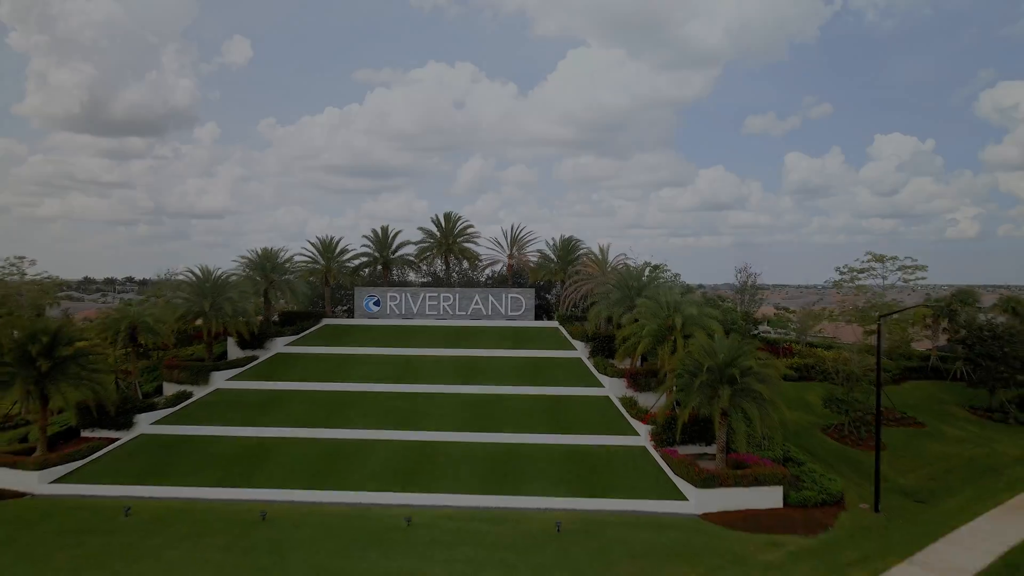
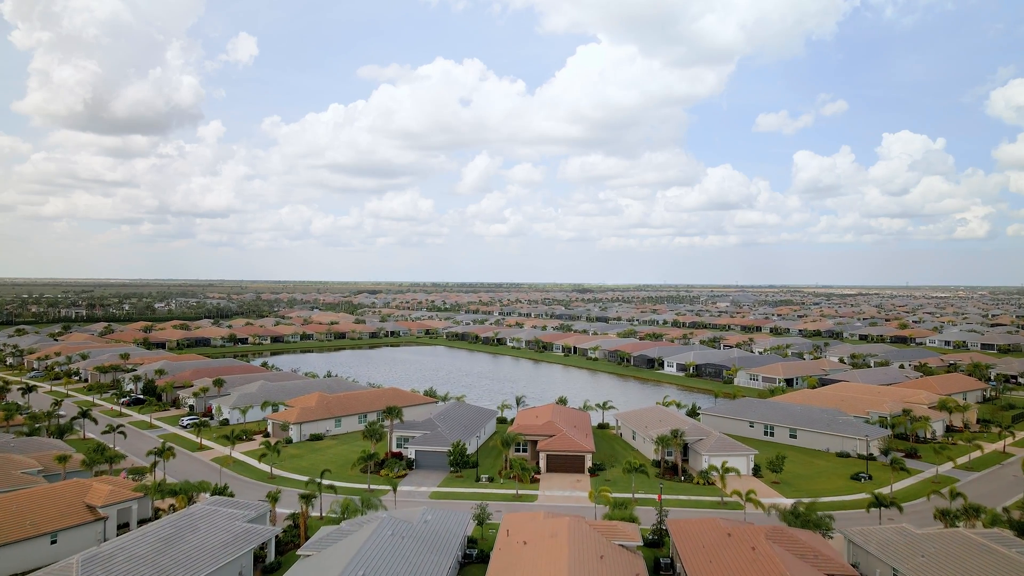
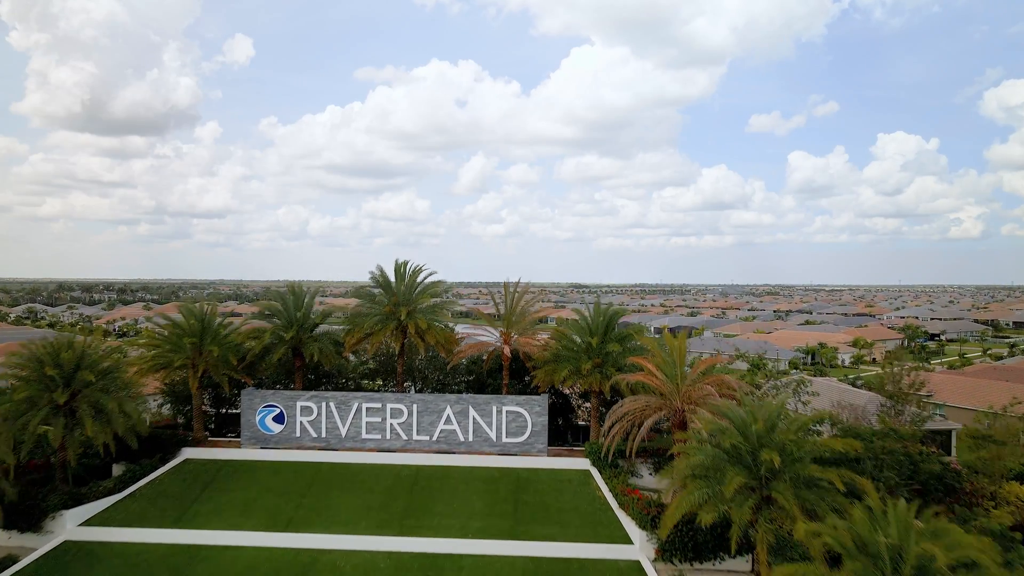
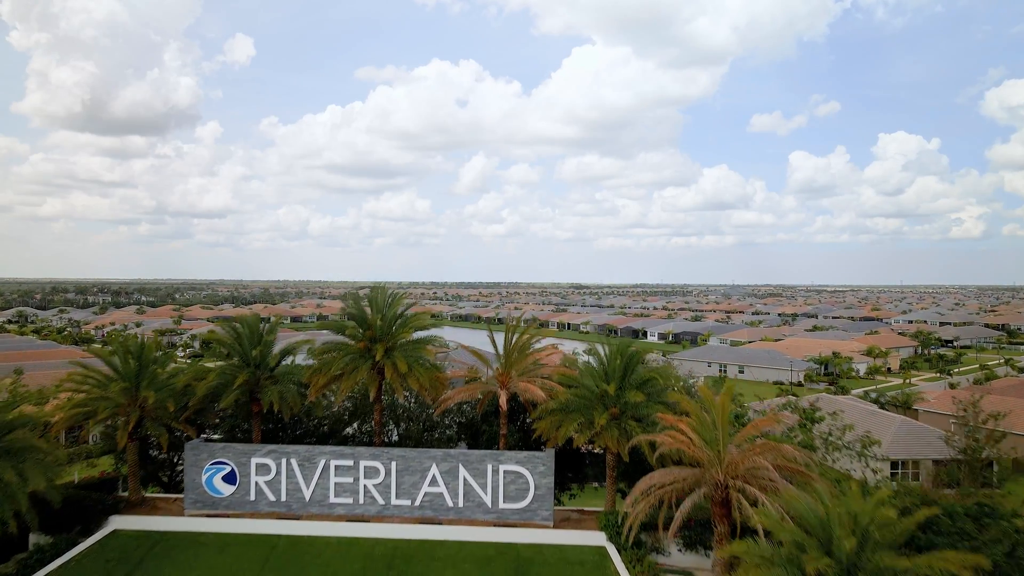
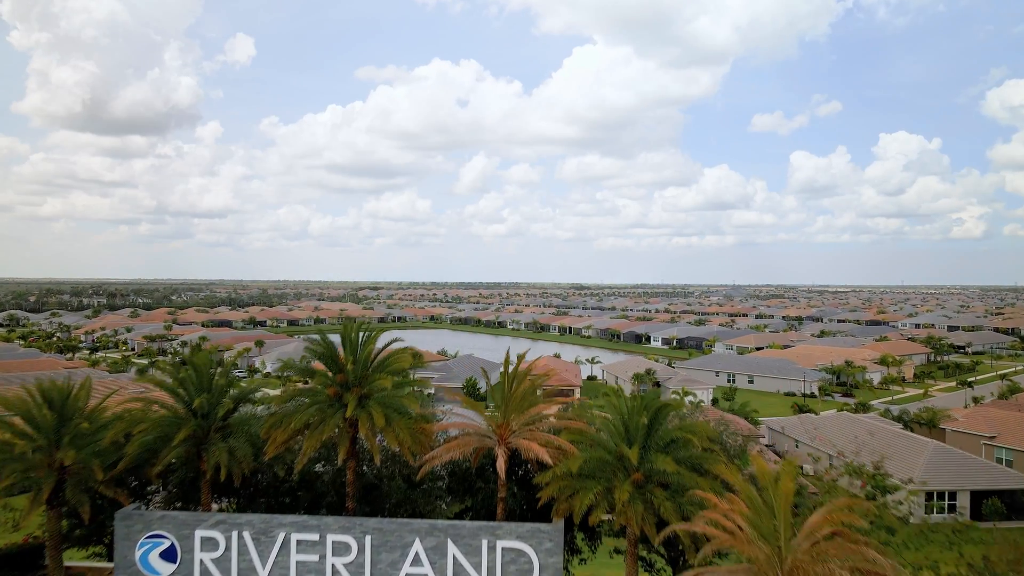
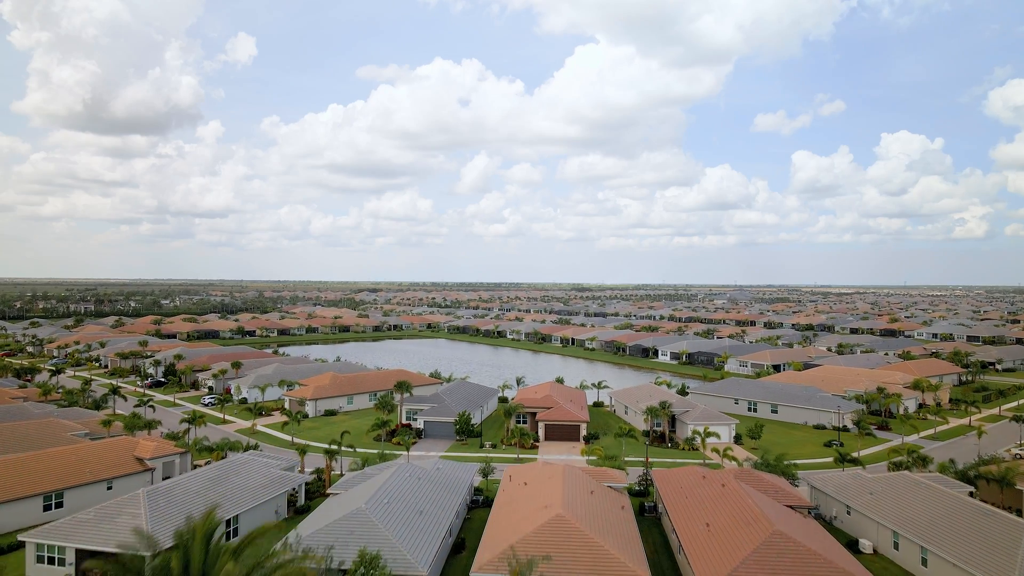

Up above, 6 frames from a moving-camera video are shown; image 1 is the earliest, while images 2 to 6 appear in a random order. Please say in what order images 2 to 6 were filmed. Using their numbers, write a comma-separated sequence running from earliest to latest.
3, 4, 5, 6, 2
